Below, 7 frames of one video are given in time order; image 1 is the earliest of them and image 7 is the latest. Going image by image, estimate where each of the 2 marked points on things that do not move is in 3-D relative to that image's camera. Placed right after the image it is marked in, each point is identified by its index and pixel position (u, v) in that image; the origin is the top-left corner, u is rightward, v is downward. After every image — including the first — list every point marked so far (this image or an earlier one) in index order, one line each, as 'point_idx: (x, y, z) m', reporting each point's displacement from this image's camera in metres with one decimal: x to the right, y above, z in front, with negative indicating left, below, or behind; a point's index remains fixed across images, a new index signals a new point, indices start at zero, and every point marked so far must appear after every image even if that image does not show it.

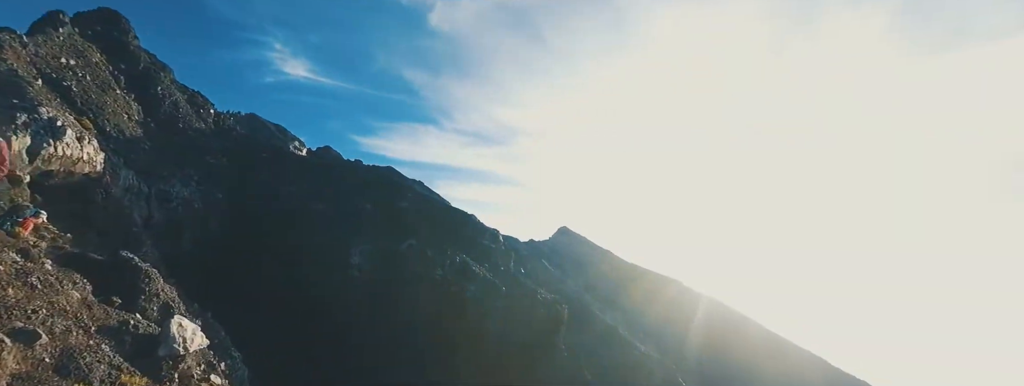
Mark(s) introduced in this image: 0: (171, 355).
0: (-15.8, -7.5, +19.9) m
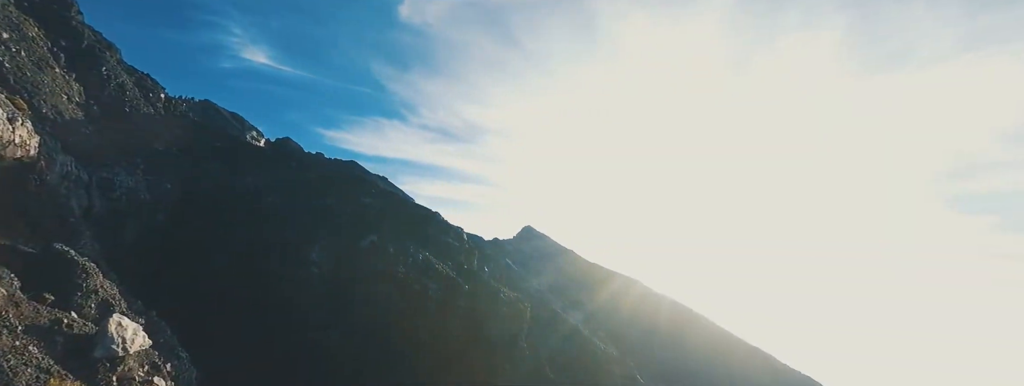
0: (-17.3, -7.1, +18.5) m
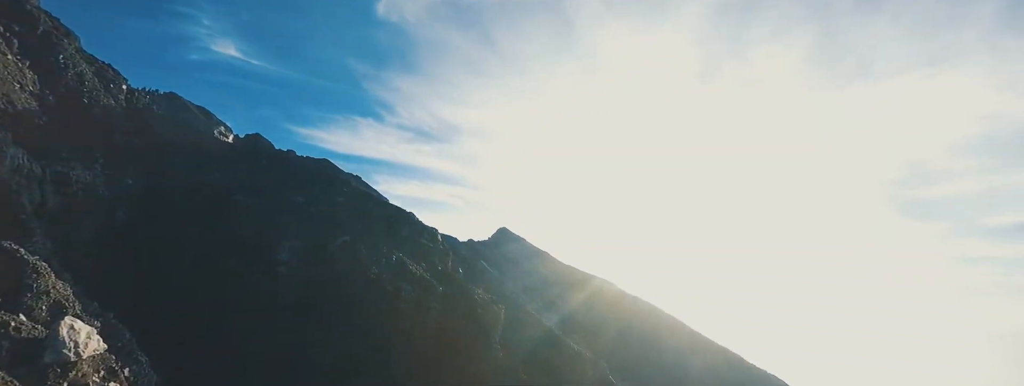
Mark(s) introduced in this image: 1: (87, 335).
0: (-18.3, -6.9, +17.4) m
1: (-19.7, -6.6, +19.9) m
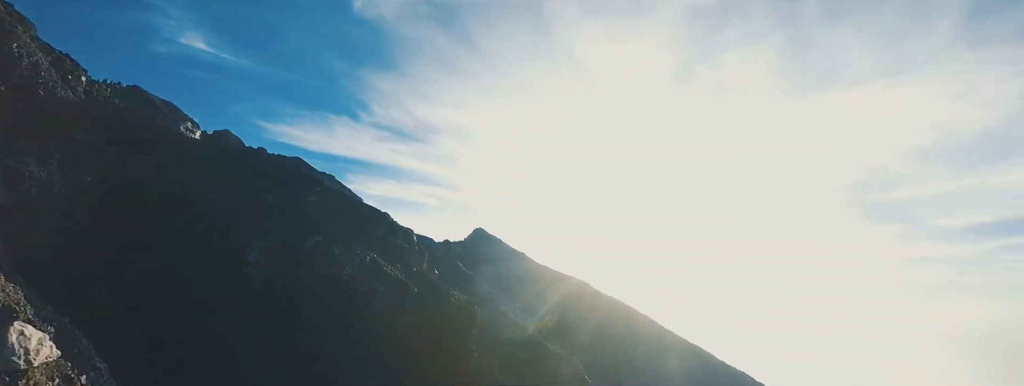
0: (-19.0, -6.7, +16.3) m
1: (-20.5, -6.5, +18.8) m
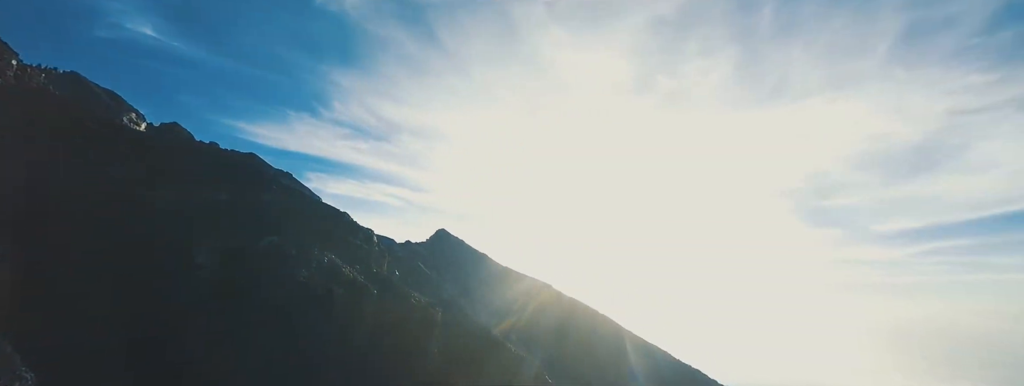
0: (-20.2, -6.5, +14.7) m
1: (-21.9, -6.2, +17.0) m
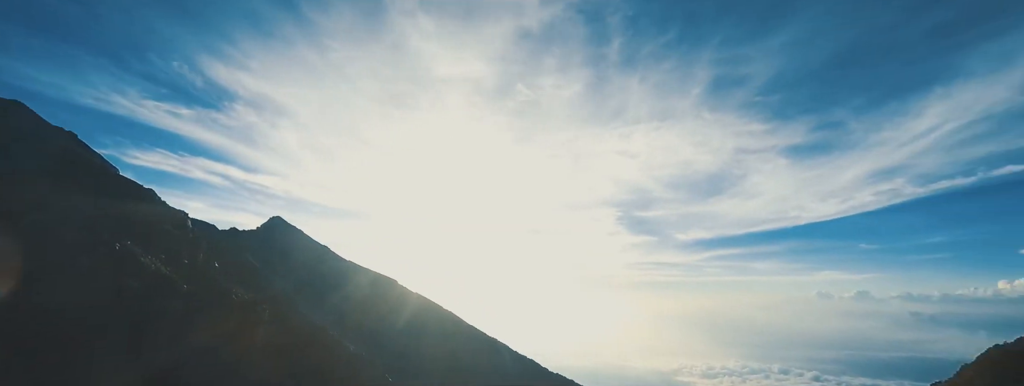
0: (-19.5, -8.5, +15.8) m
1: (-21.1, -8.5, +18.2) m
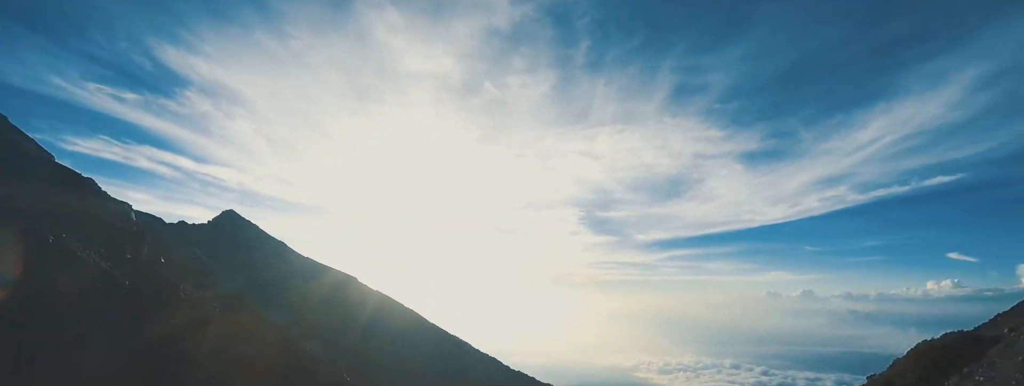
0: (-14.9, -8.3, +11.7) m
1: (-16.6, -8.3, +13.9) m
